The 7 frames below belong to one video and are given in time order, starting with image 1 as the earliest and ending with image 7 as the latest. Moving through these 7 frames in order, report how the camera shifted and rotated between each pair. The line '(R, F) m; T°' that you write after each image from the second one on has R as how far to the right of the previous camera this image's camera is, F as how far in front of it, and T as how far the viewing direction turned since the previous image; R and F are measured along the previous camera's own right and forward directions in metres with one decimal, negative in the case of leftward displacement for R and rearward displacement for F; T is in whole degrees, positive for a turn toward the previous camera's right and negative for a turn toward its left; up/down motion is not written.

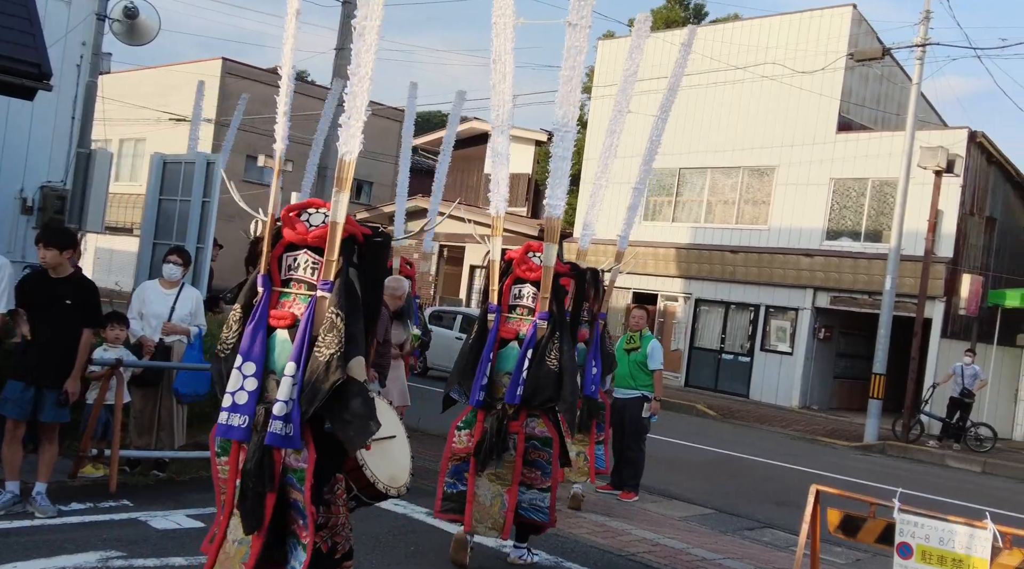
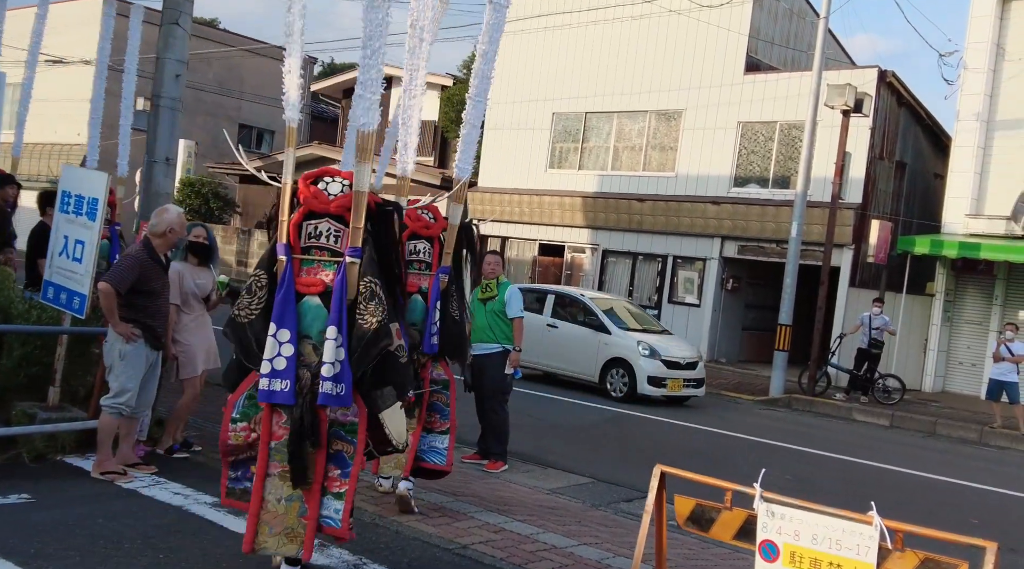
(+0.7, +1.2) m; +4°
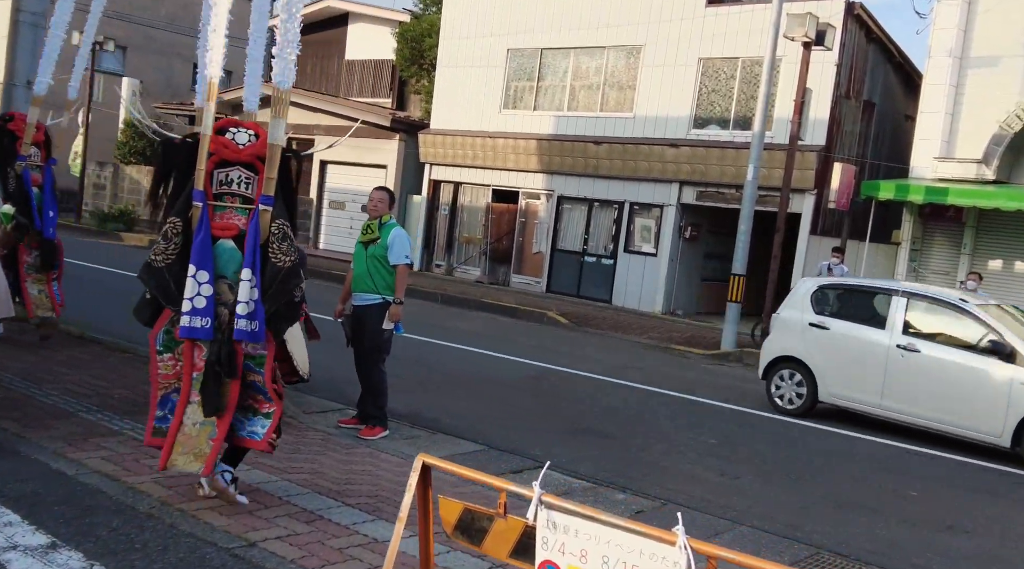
(+0.8, +1.1) m; +1°
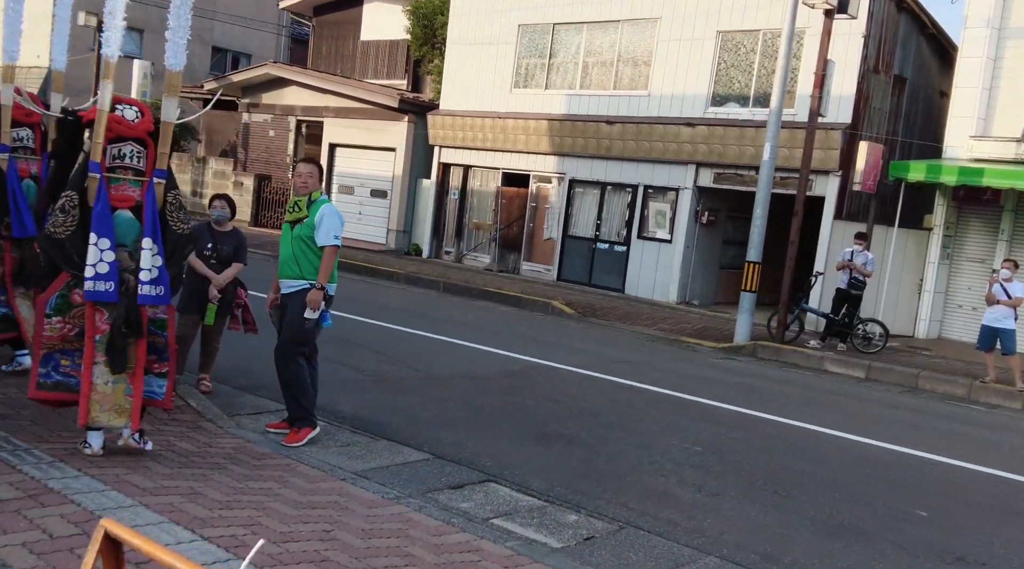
(+0.6, +1.0) m; -2°
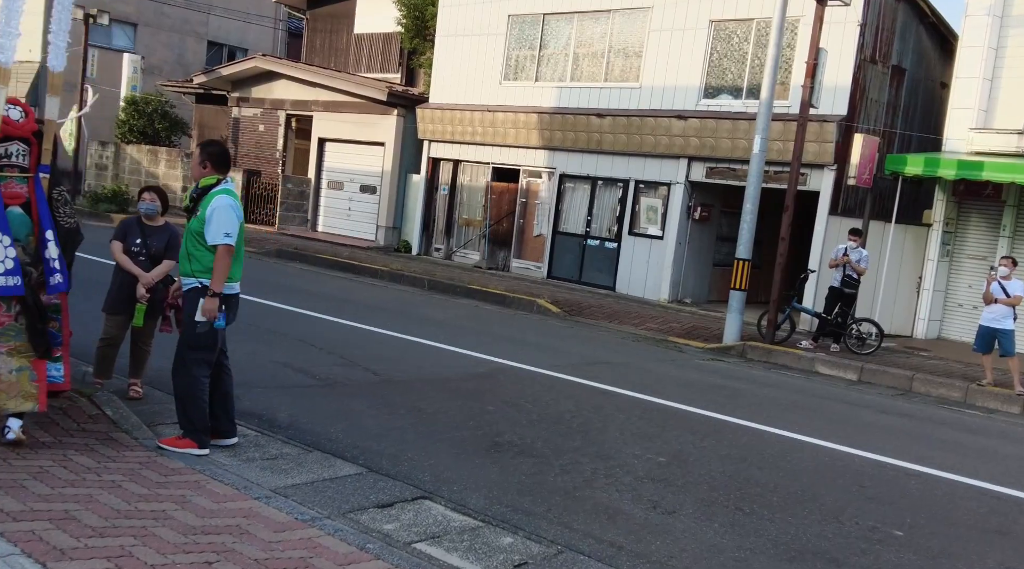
(+0.4, +0.6) m; -1°
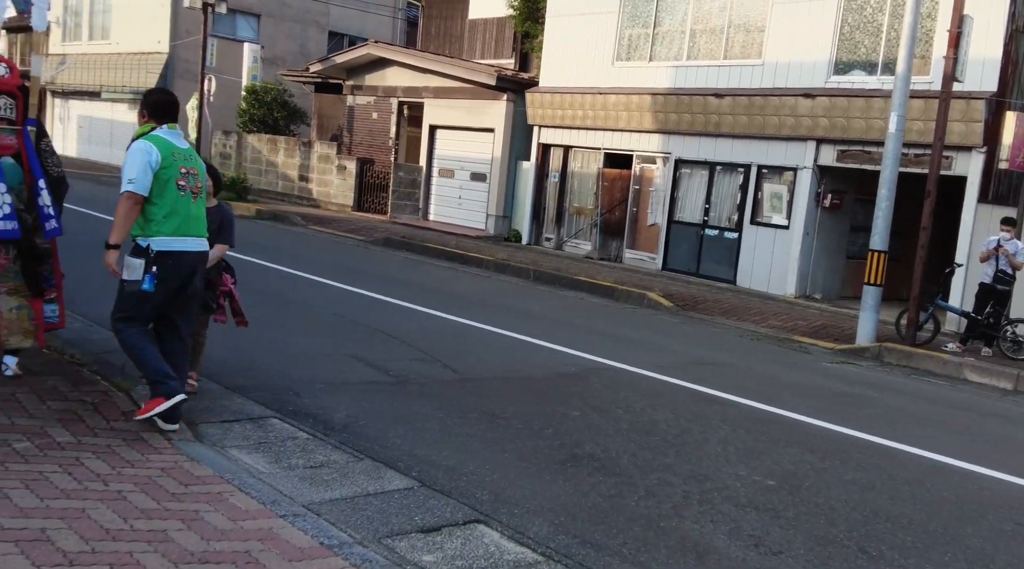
(+0.3, +0.9) m; -7°
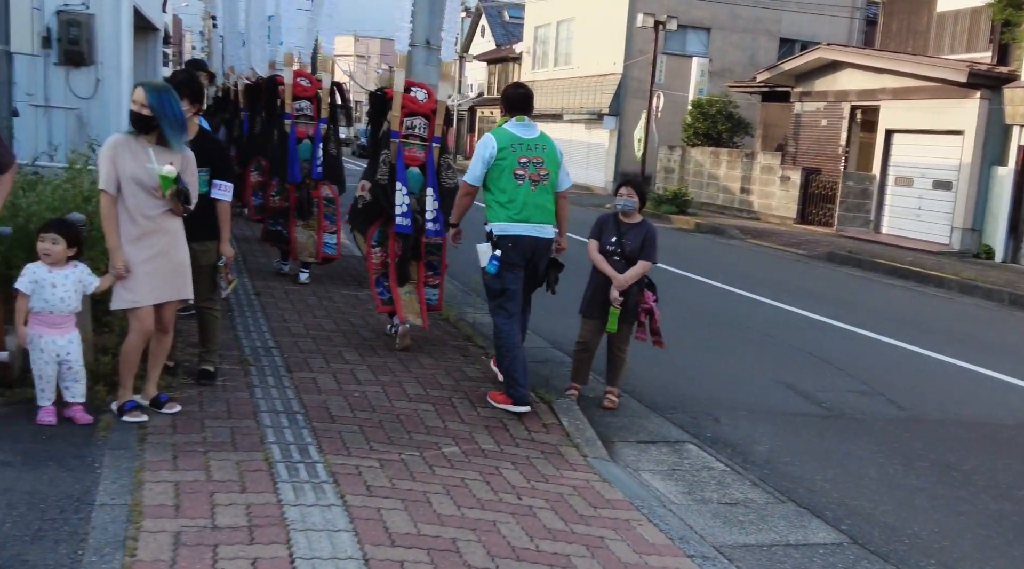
(0.0, +0.6) m; -24°
